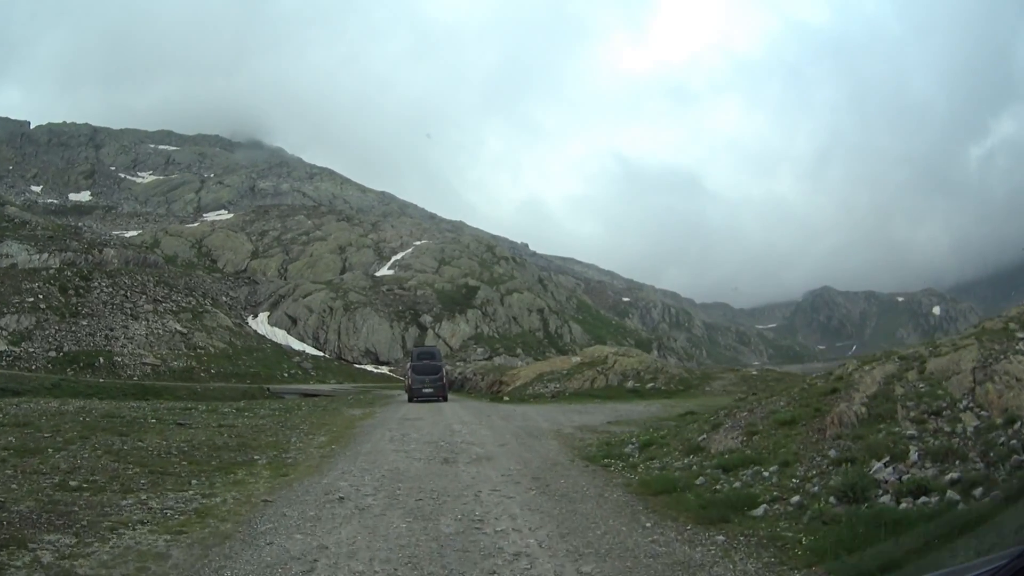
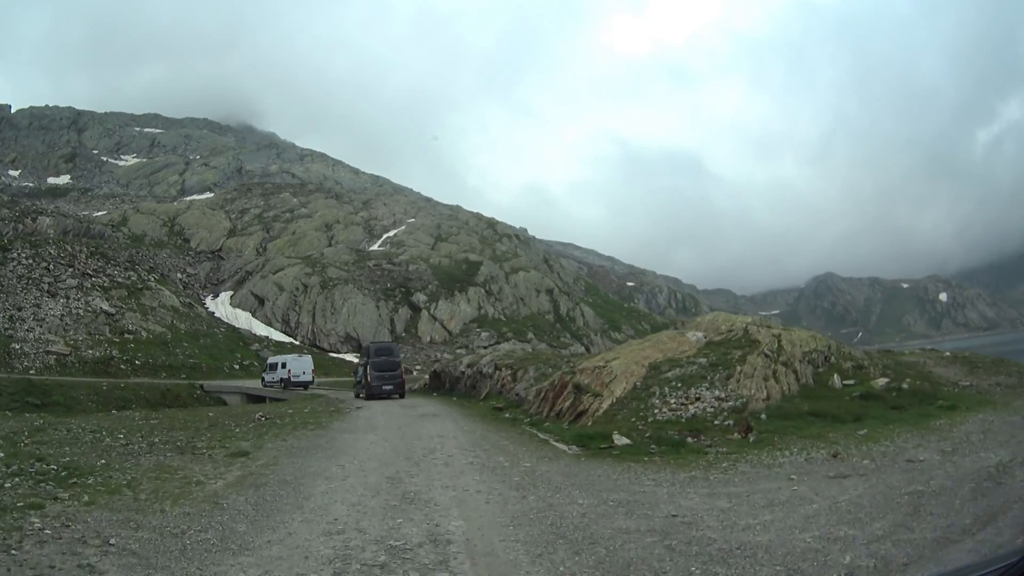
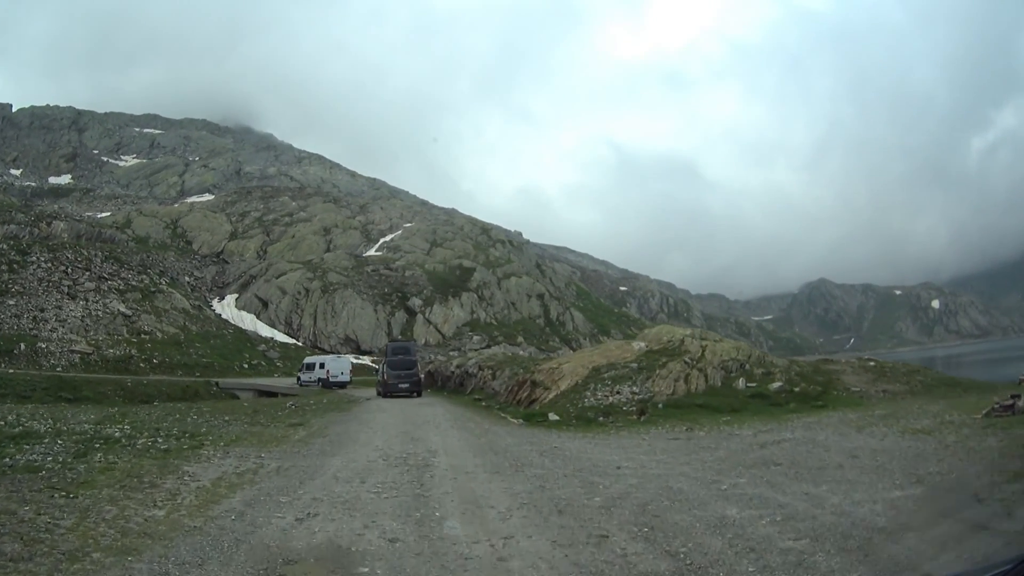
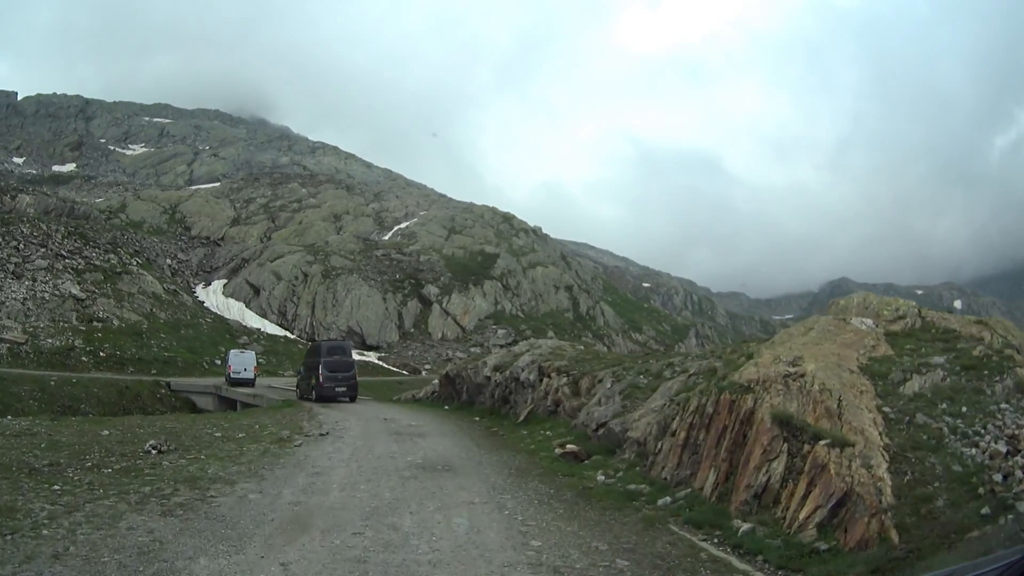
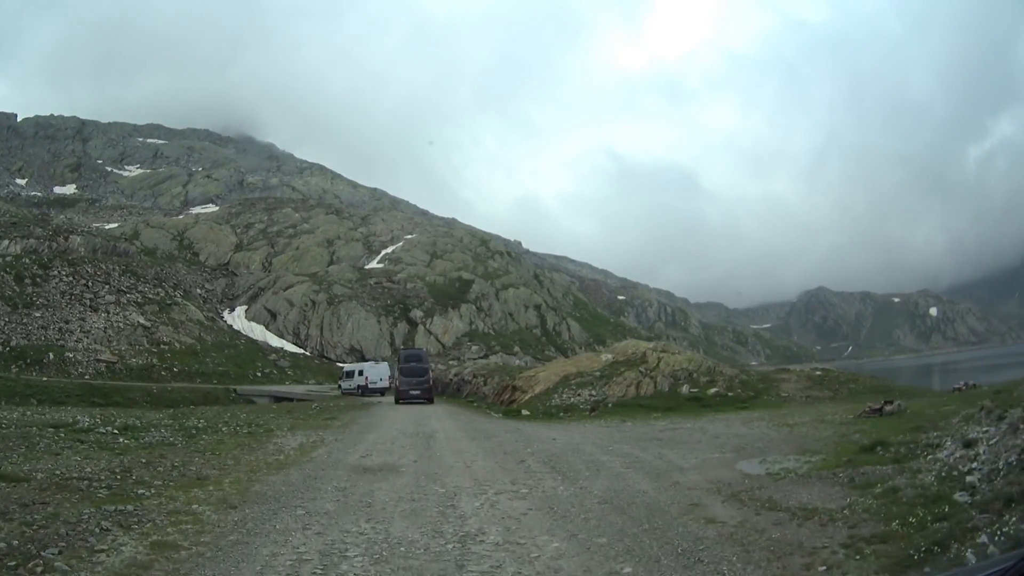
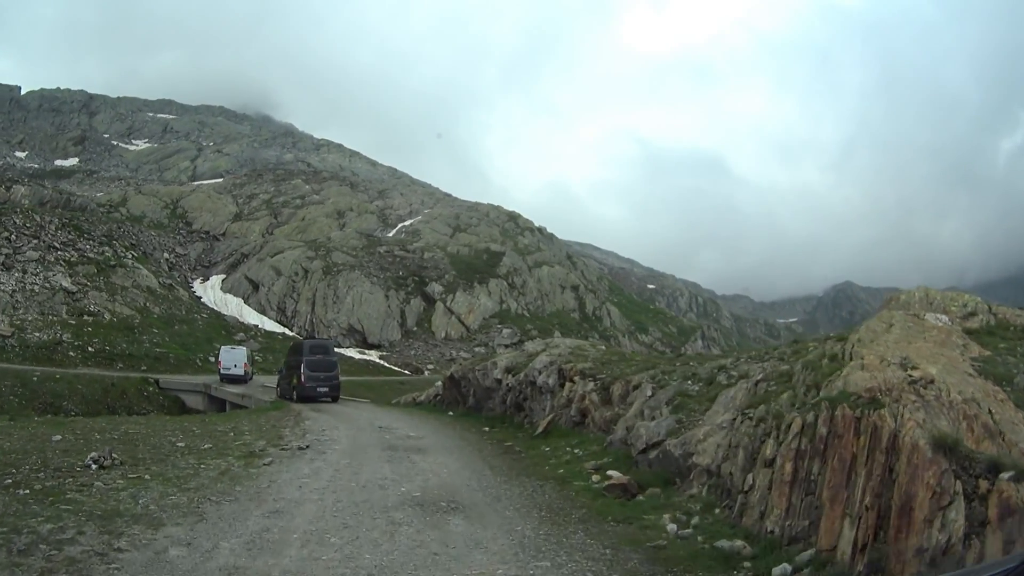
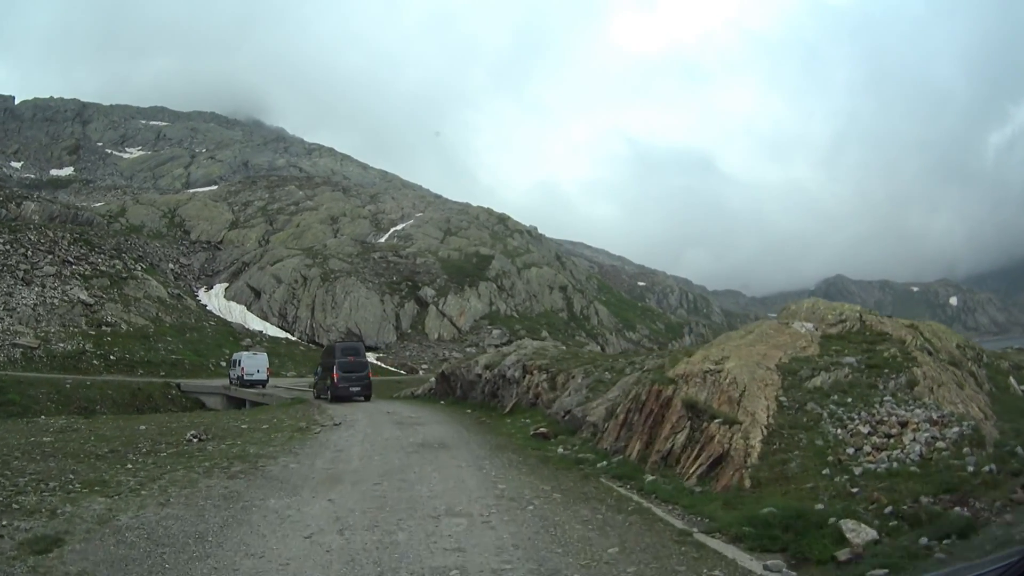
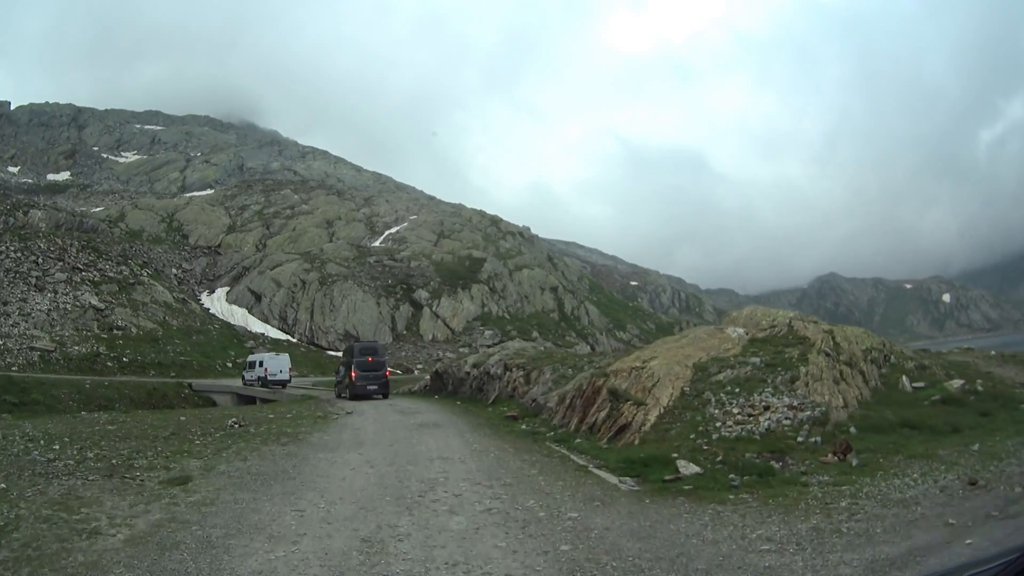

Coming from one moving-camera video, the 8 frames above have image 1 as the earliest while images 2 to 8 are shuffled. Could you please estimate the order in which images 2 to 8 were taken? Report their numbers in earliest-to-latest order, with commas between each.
5, 3, 2, 8, 7, 4, 6
